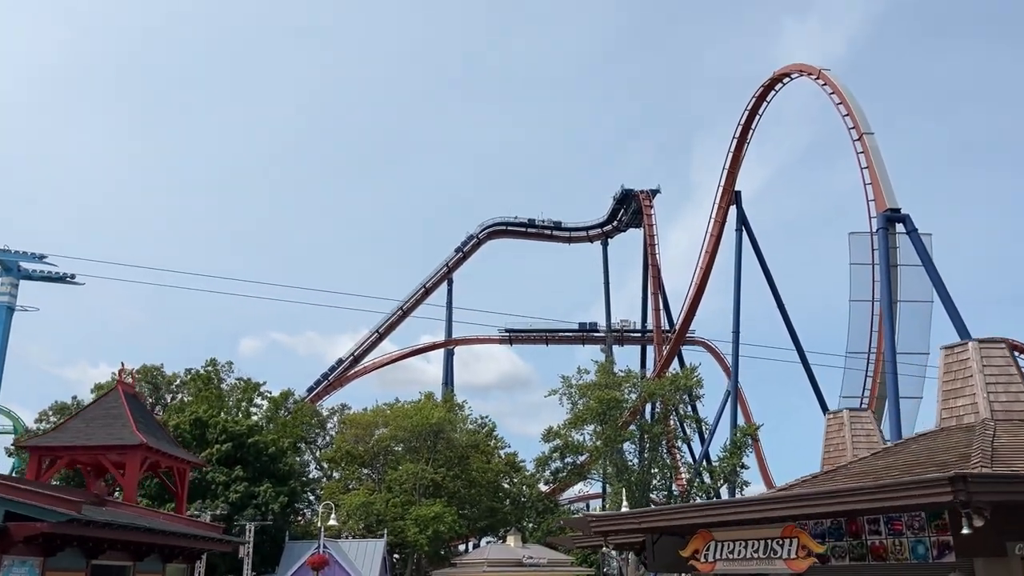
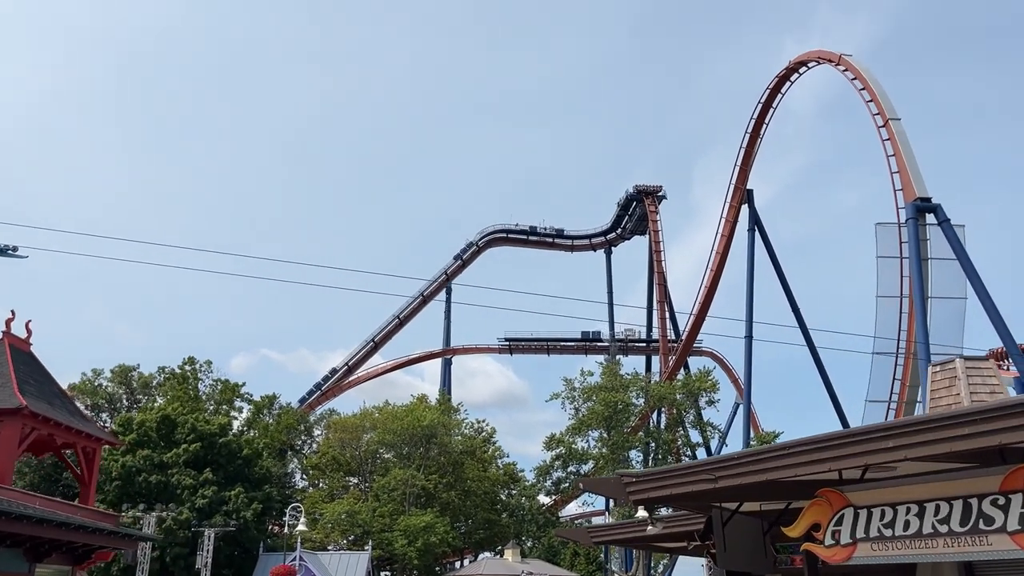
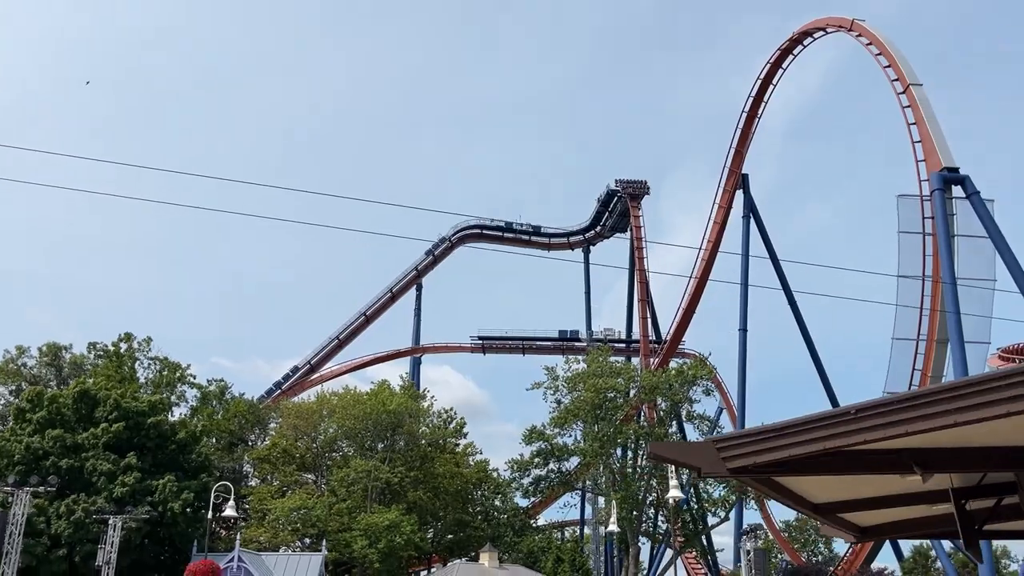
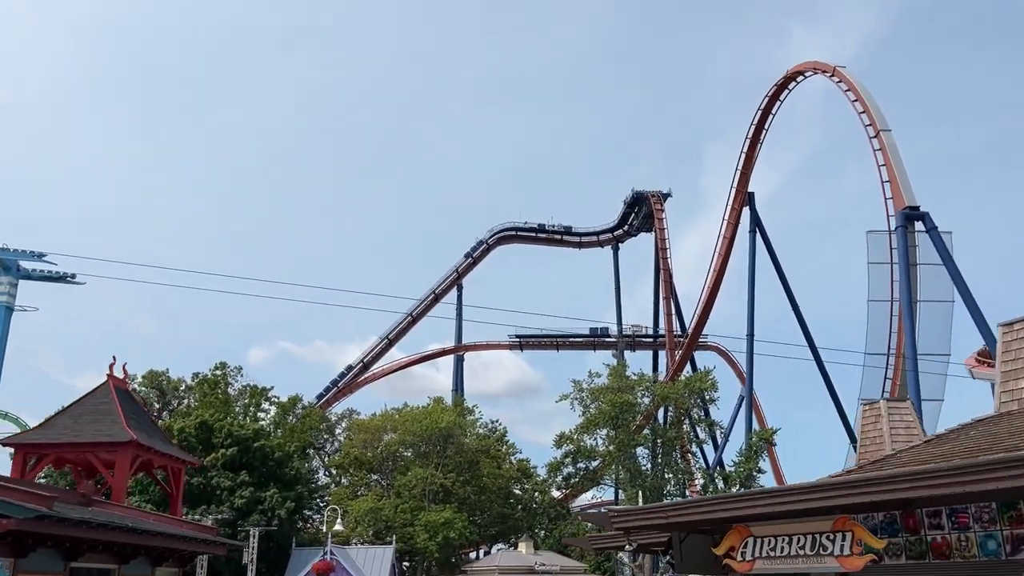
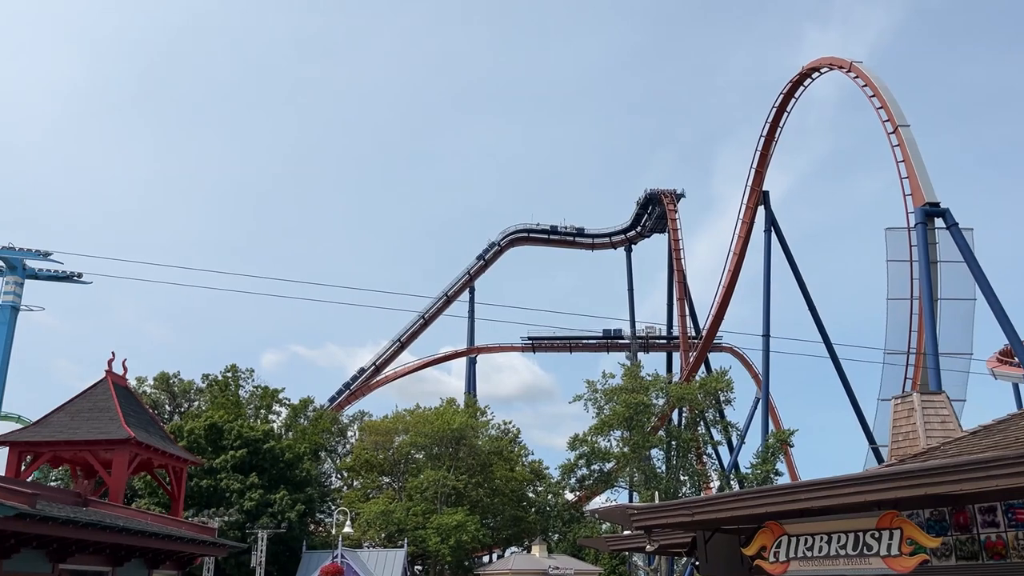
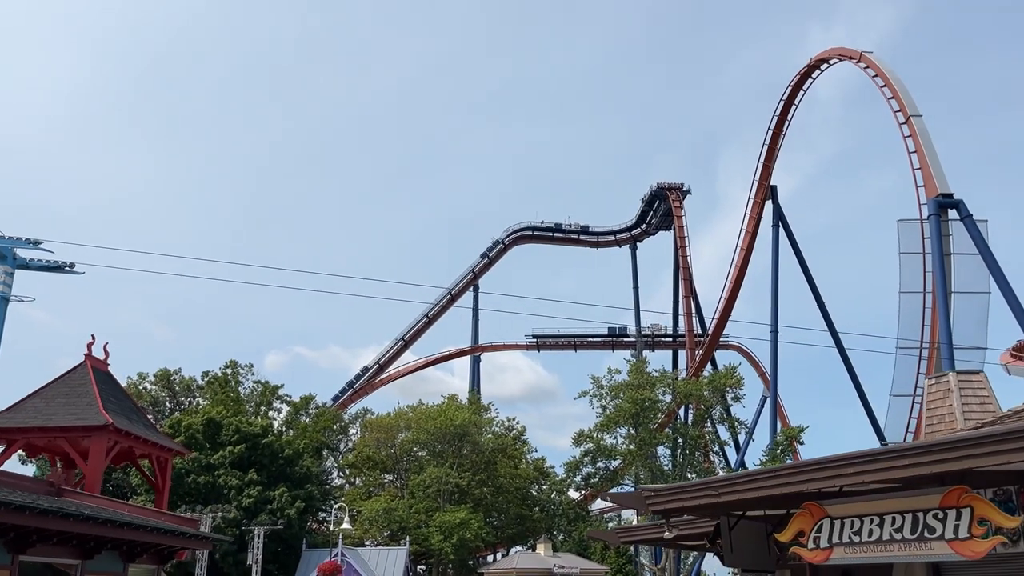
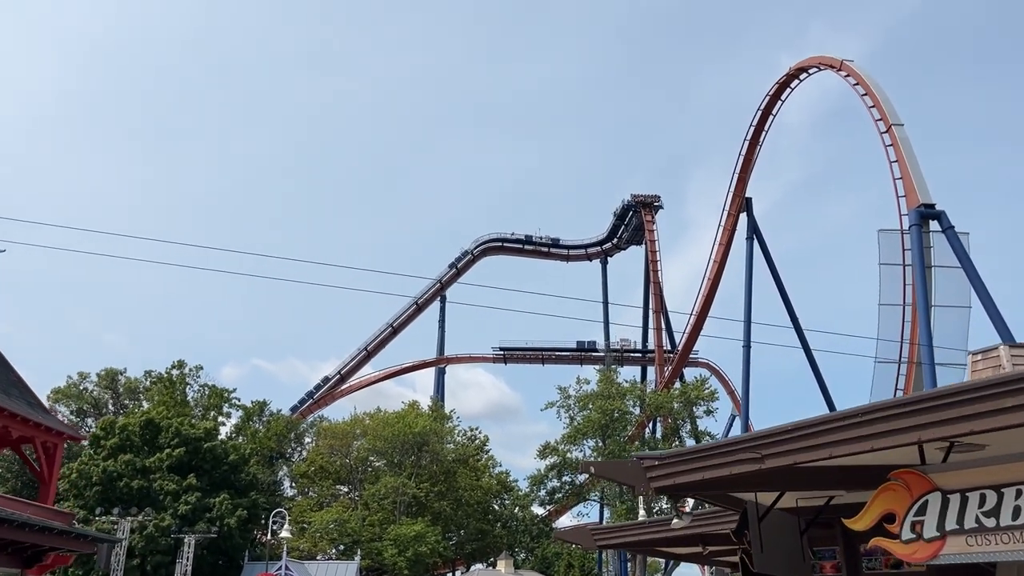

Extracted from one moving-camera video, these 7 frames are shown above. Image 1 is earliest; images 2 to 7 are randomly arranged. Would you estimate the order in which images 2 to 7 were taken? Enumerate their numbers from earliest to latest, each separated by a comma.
4, 5, 6, 2, 7, 3
